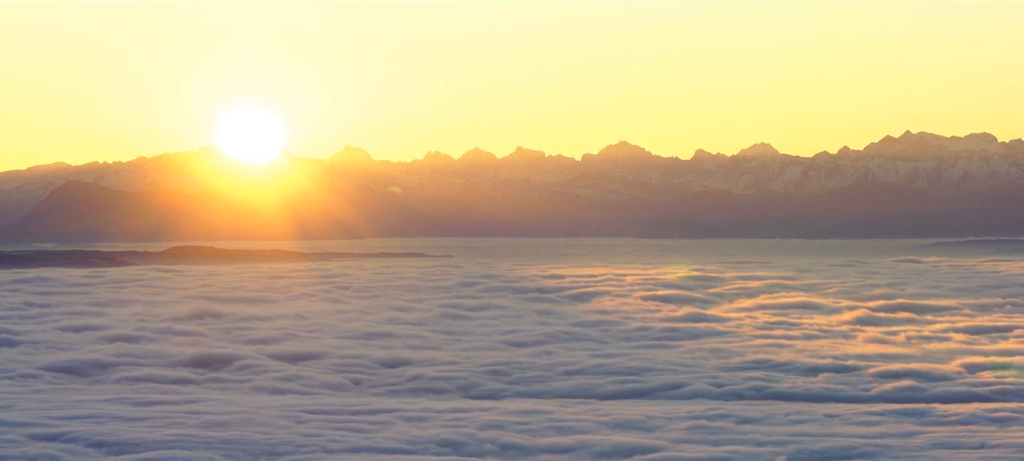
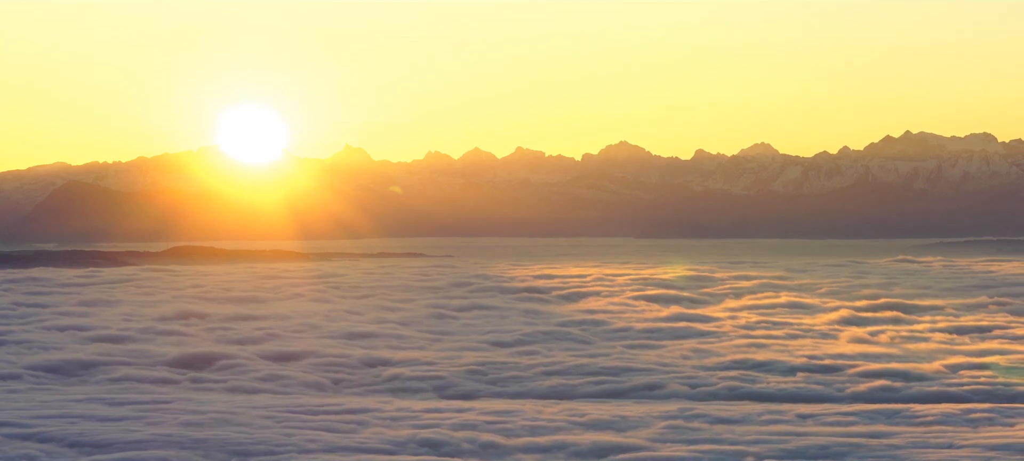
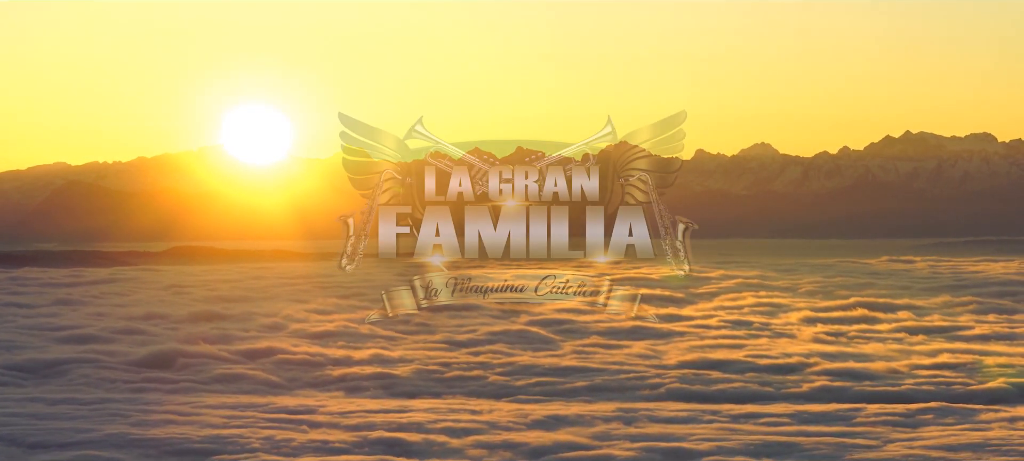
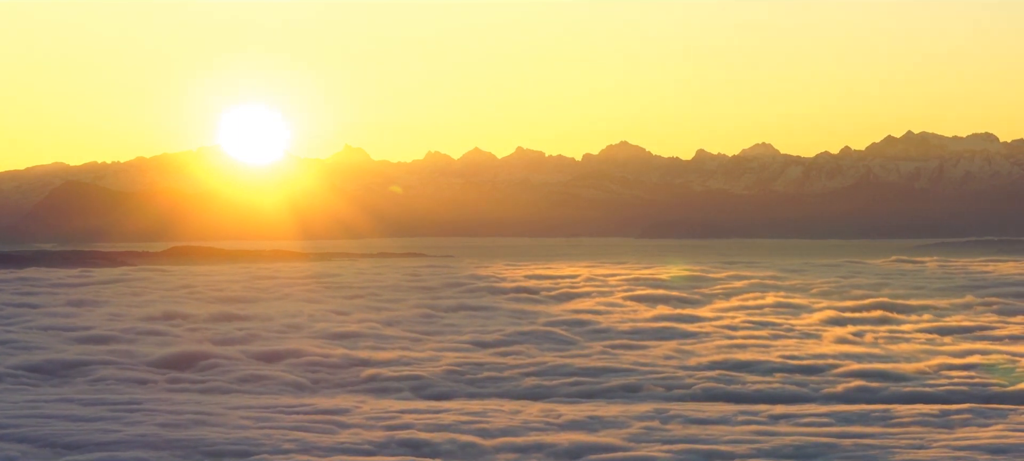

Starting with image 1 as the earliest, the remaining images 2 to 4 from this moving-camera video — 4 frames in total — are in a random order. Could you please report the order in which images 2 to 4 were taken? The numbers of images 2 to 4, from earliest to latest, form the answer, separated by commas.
2, 4, 3
